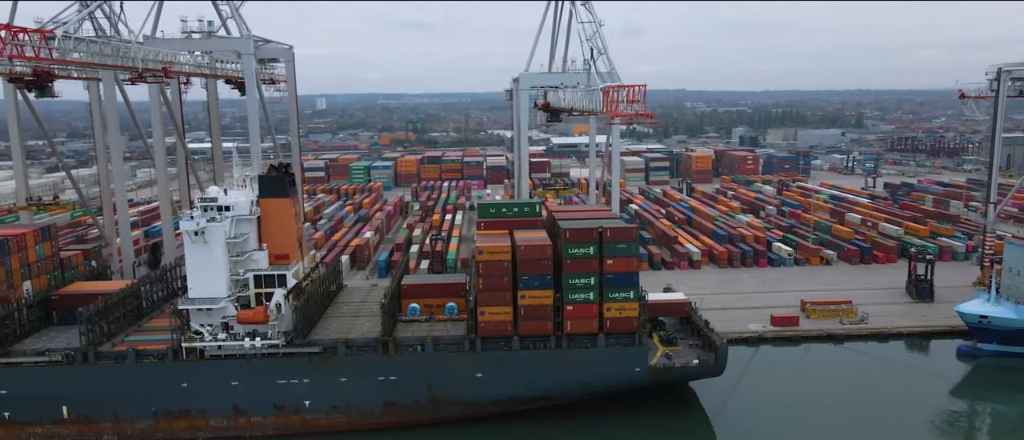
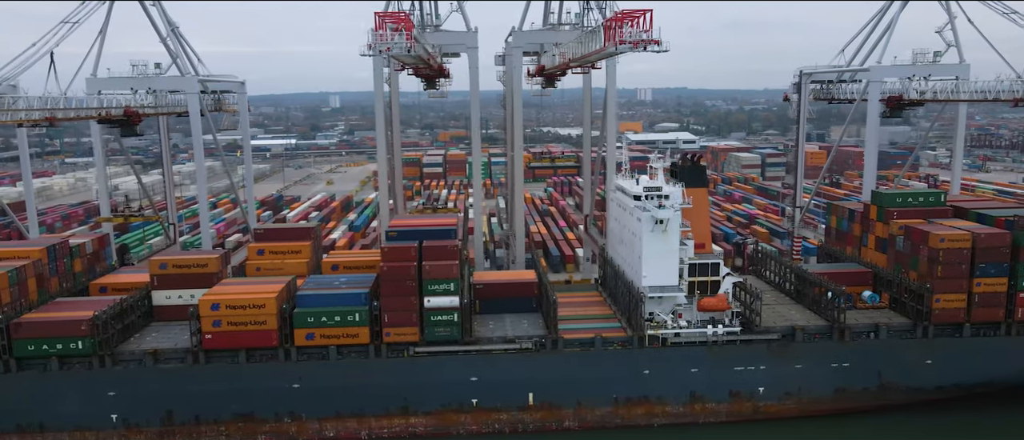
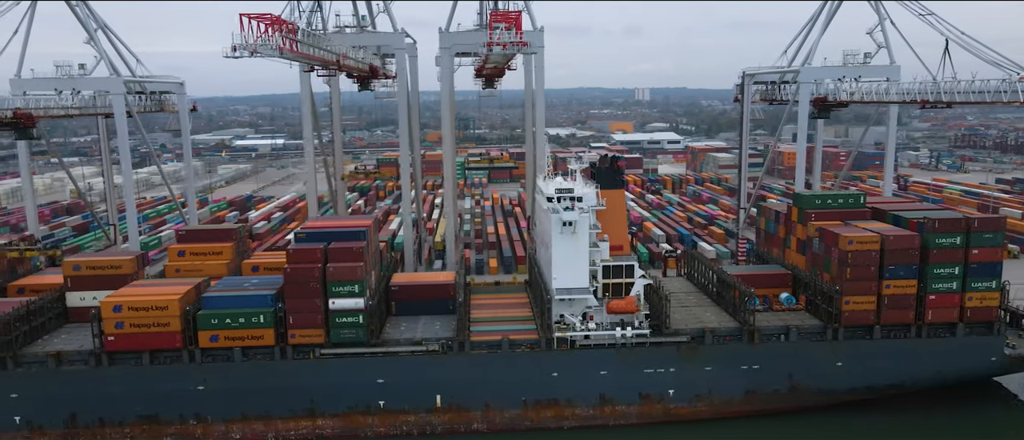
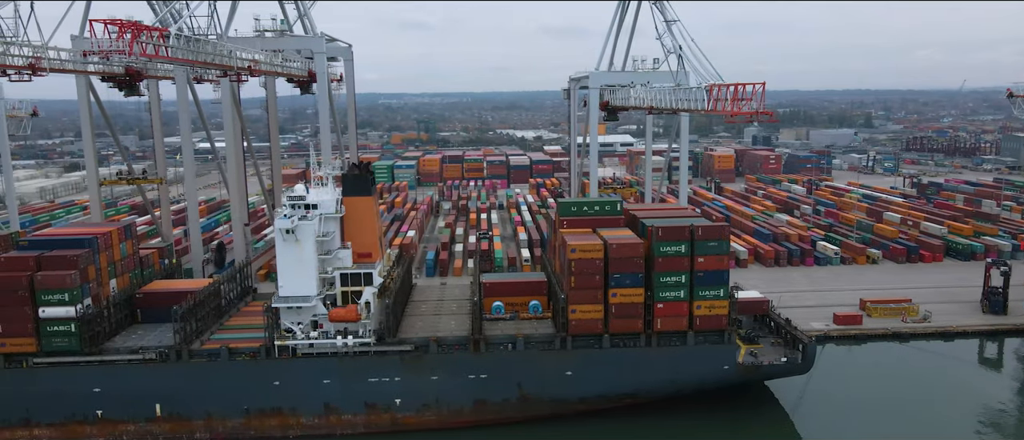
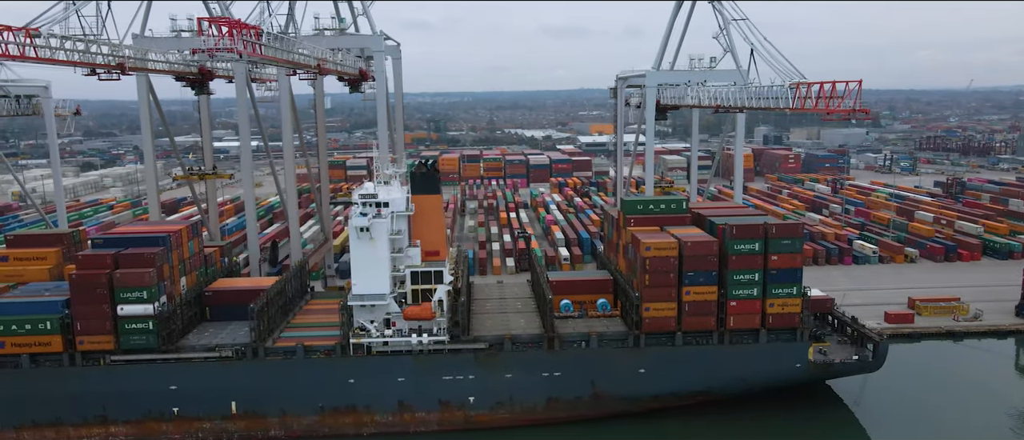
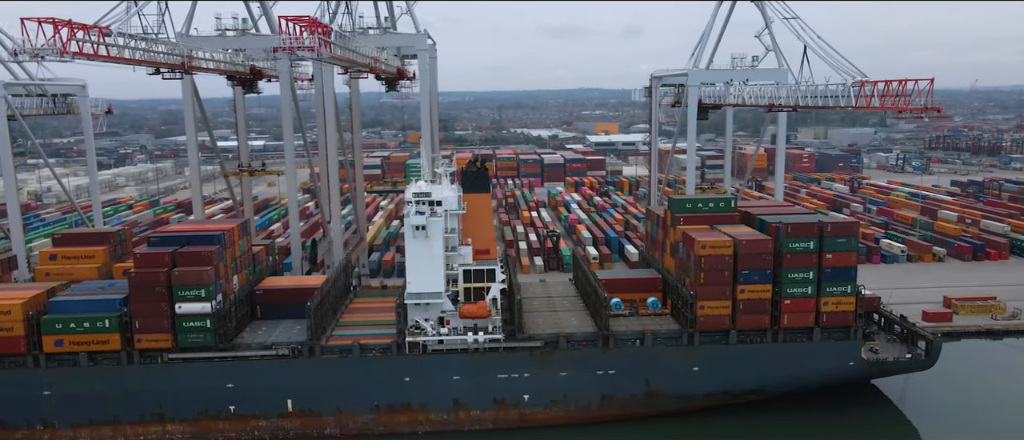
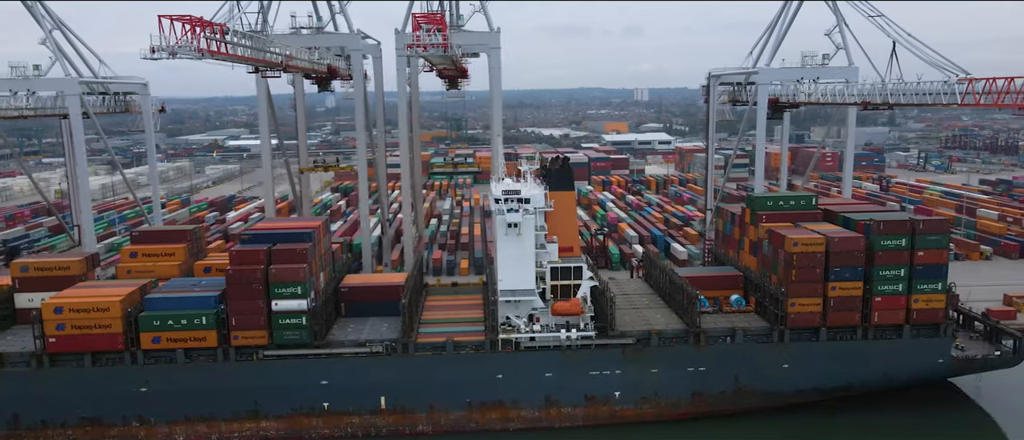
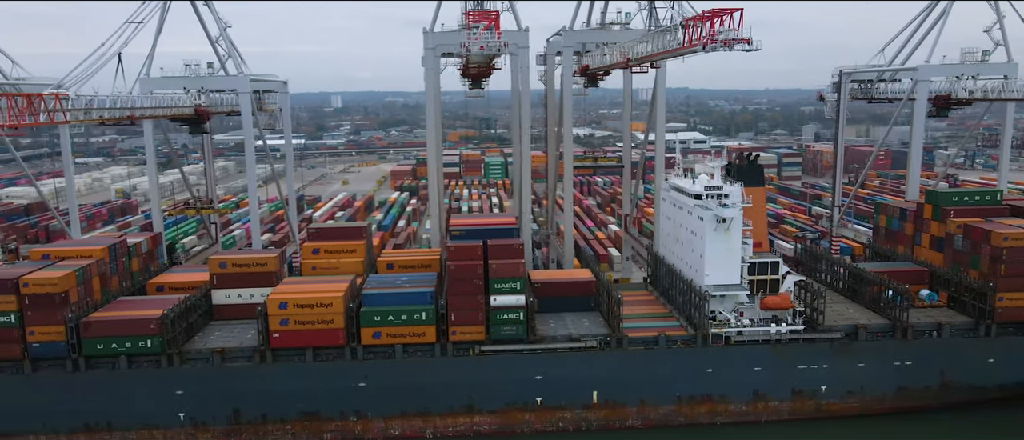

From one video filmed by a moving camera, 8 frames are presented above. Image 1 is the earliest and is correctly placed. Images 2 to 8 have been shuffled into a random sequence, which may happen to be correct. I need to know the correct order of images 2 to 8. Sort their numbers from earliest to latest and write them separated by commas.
4, 5, 6, 7, 3, 2, 8
